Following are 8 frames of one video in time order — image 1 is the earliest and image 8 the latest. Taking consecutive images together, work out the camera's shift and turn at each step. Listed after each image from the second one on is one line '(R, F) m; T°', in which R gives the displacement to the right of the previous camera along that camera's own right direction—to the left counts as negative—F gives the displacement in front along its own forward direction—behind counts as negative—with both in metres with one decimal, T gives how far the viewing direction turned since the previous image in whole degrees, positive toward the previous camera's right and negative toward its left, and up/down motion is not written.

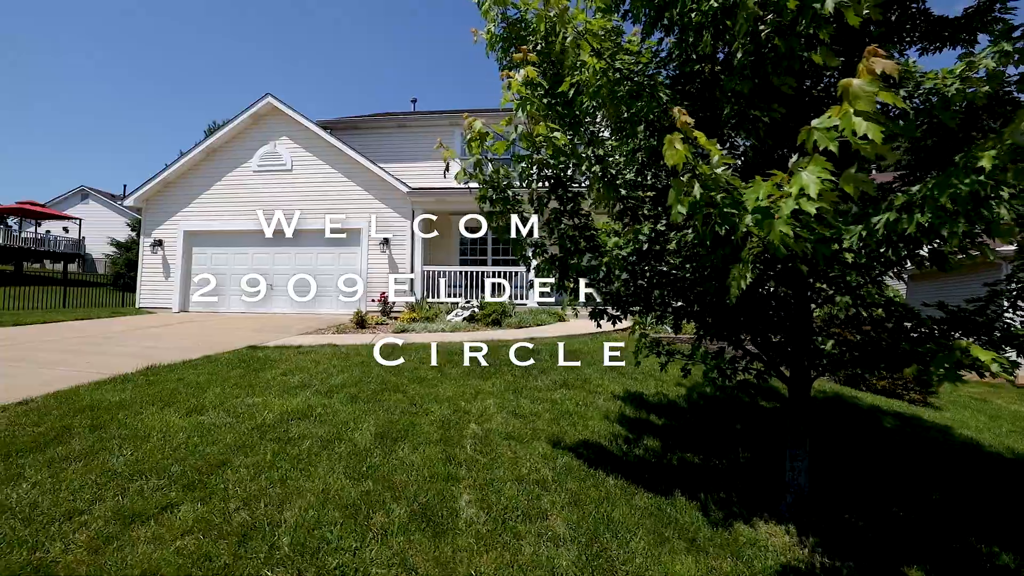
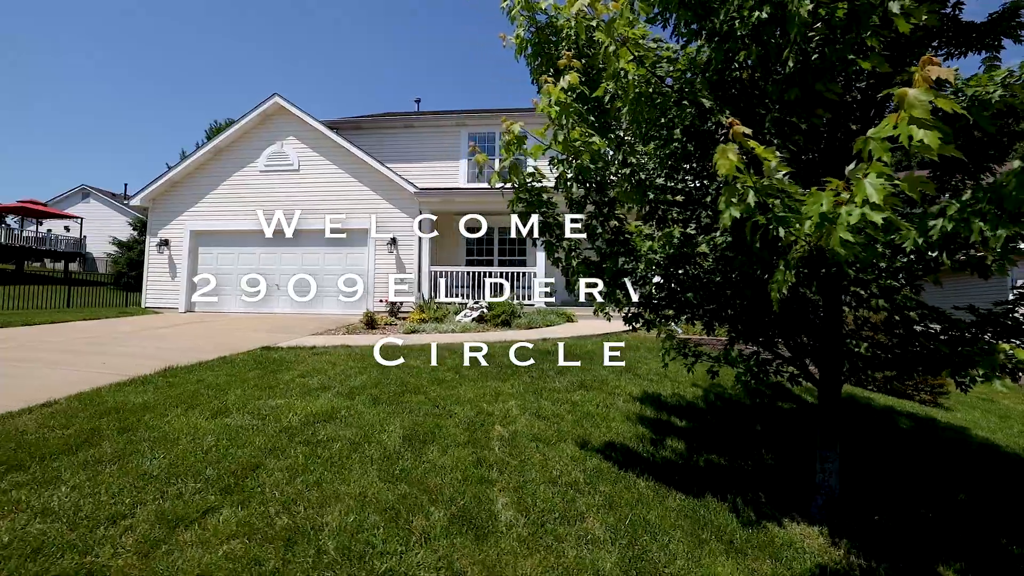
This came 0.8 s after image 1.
(-0.2, 0.0) m; 0°
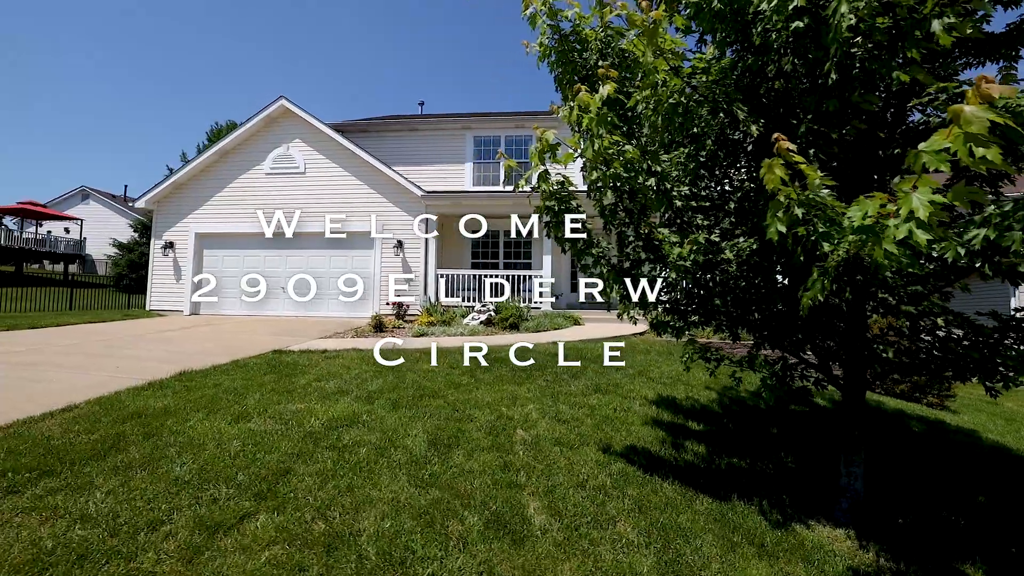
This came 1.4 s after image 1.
(-0.2, 0.0) m; 0°
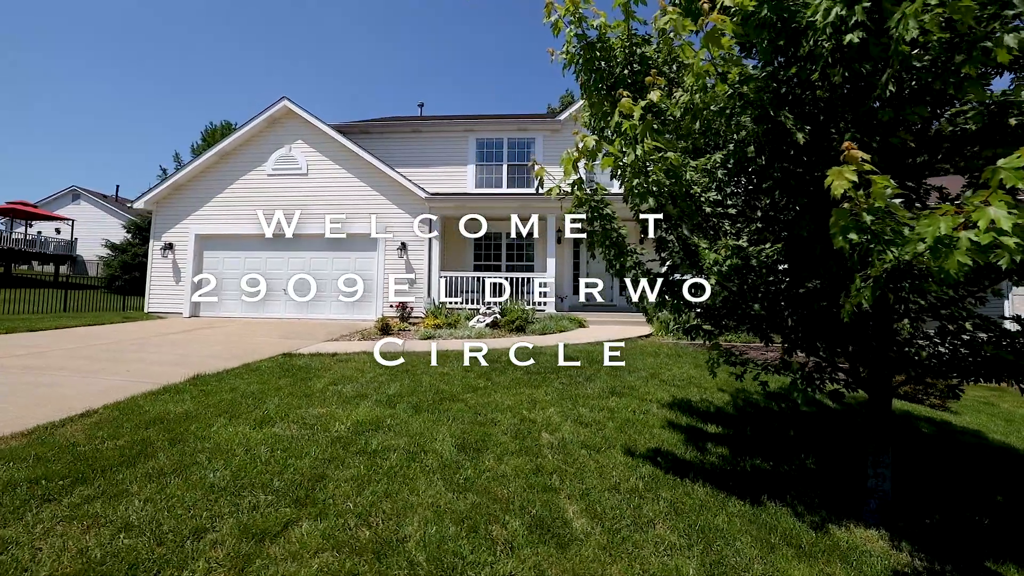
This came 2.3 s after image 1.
(-0.3, 0.0) m; +1°
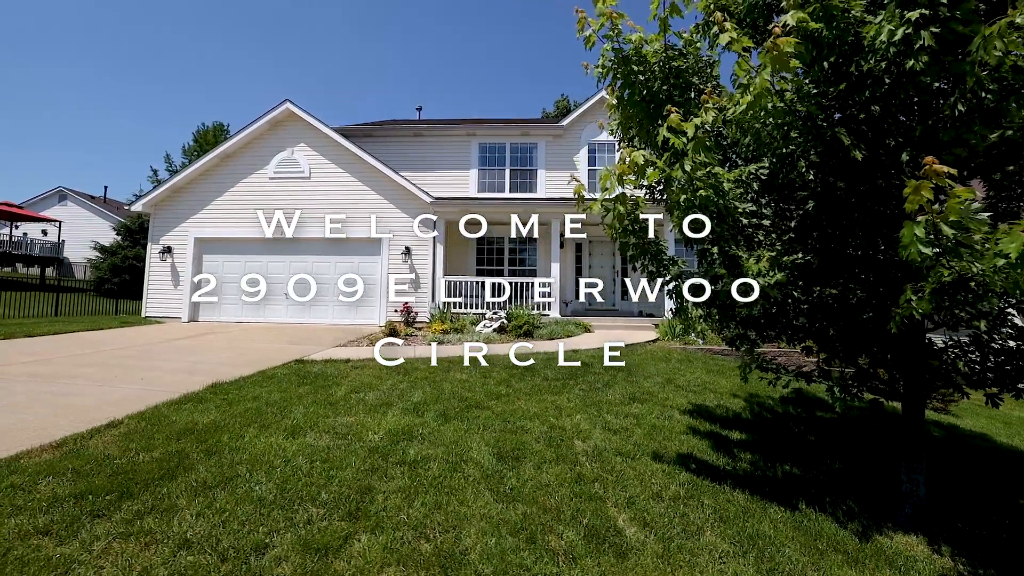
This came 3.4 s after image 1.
(-0.4, 0.0) m; +1°
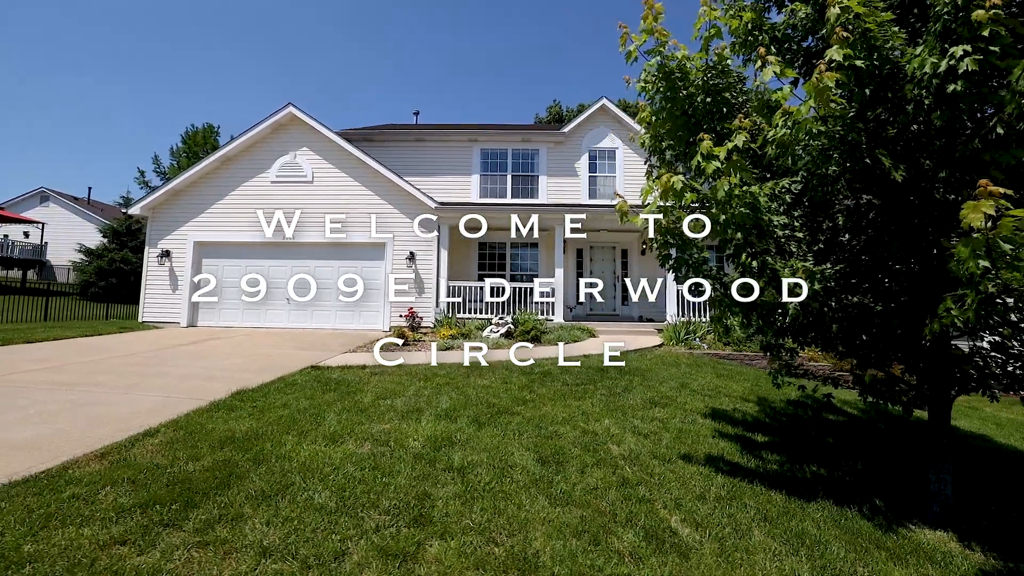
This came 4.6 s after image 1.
(-0.5, -0.1) m; +2°
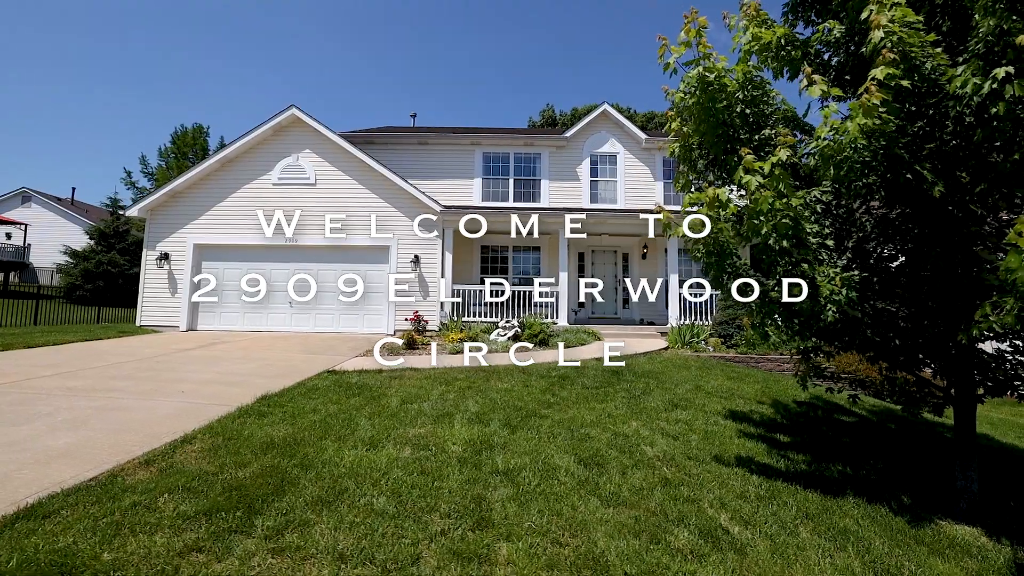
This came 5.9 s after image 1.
(-0.5, 0.0) m; +2°
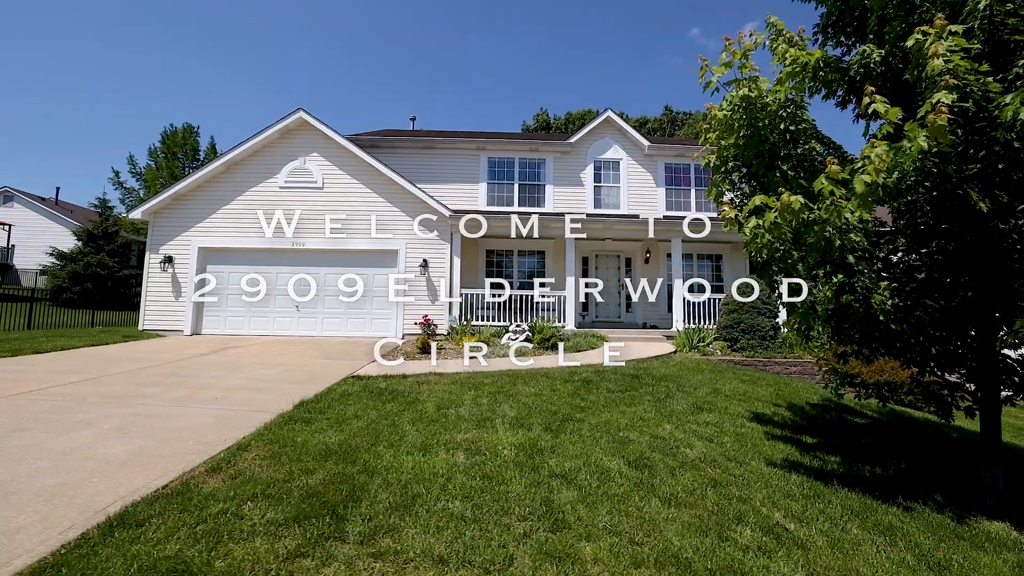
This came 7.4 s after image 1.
(-0.6, -0.1) m; +2°
